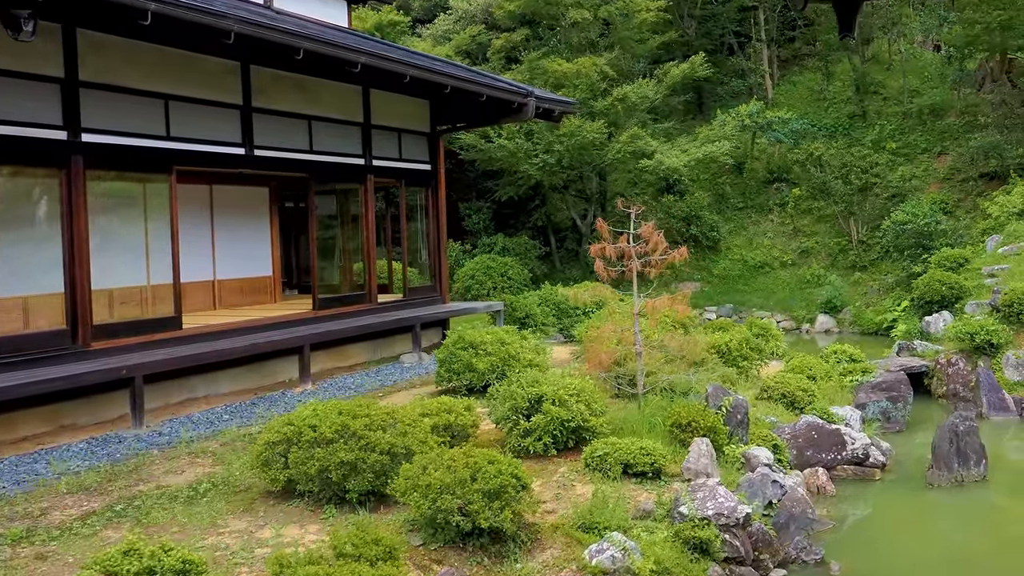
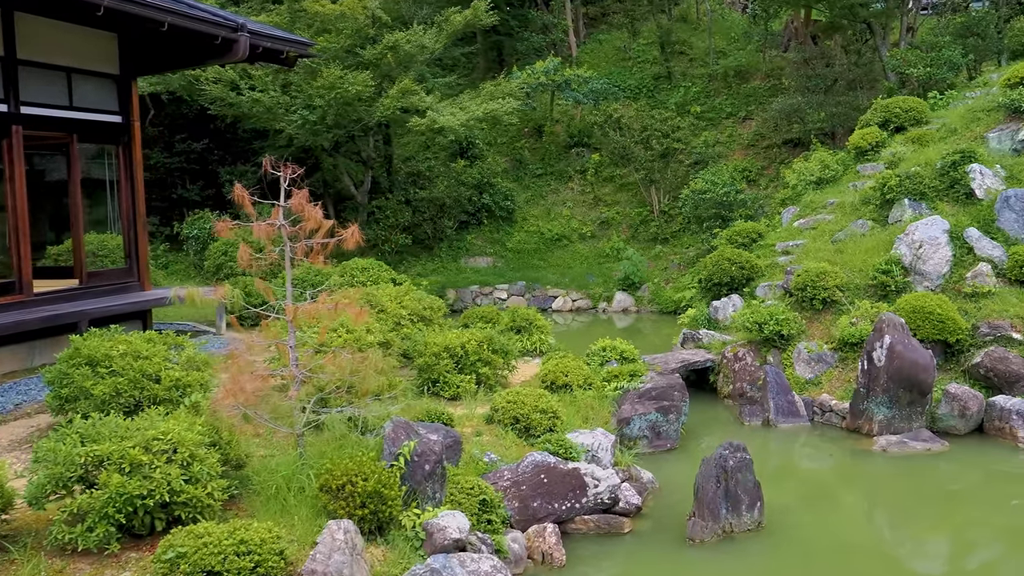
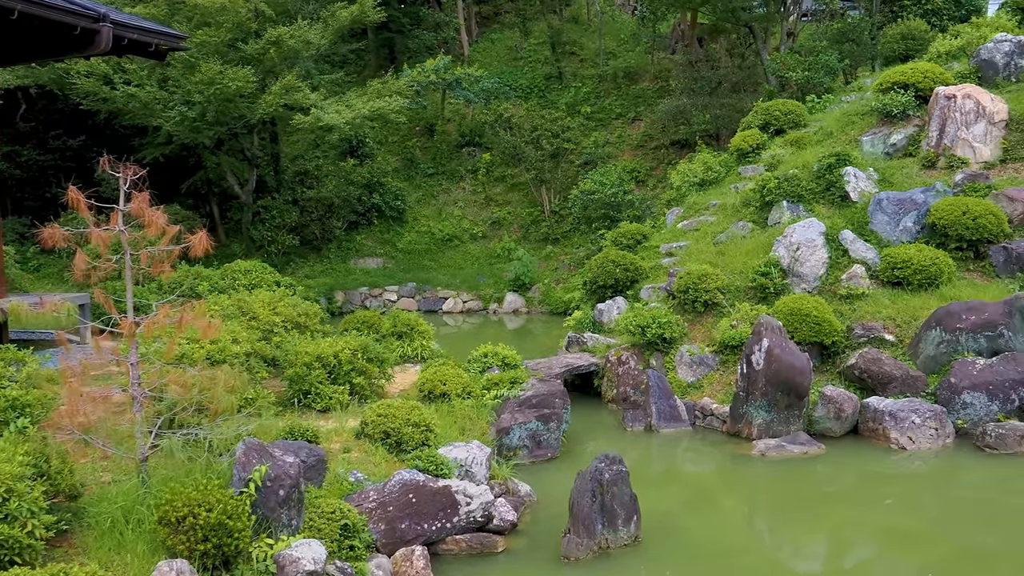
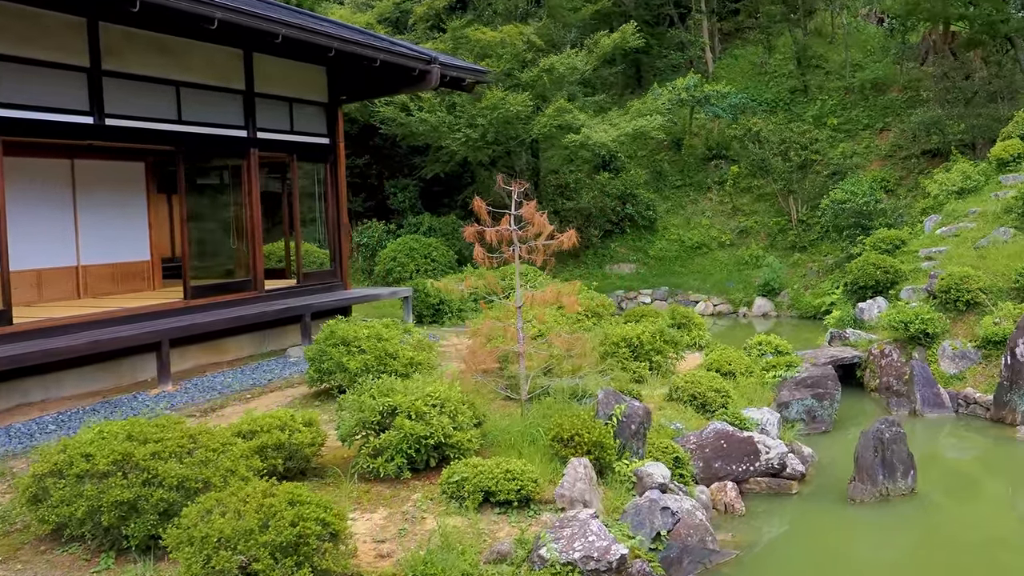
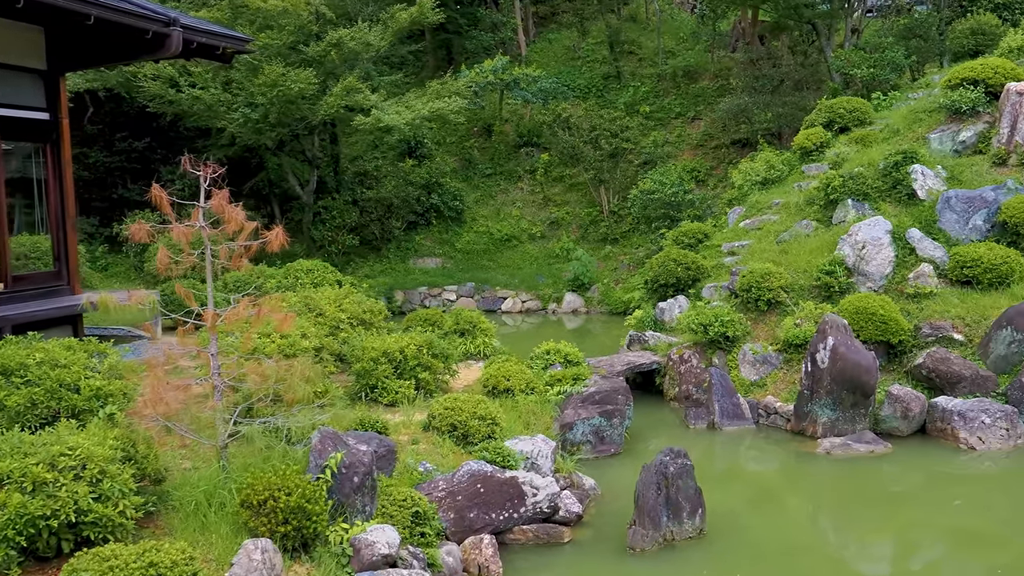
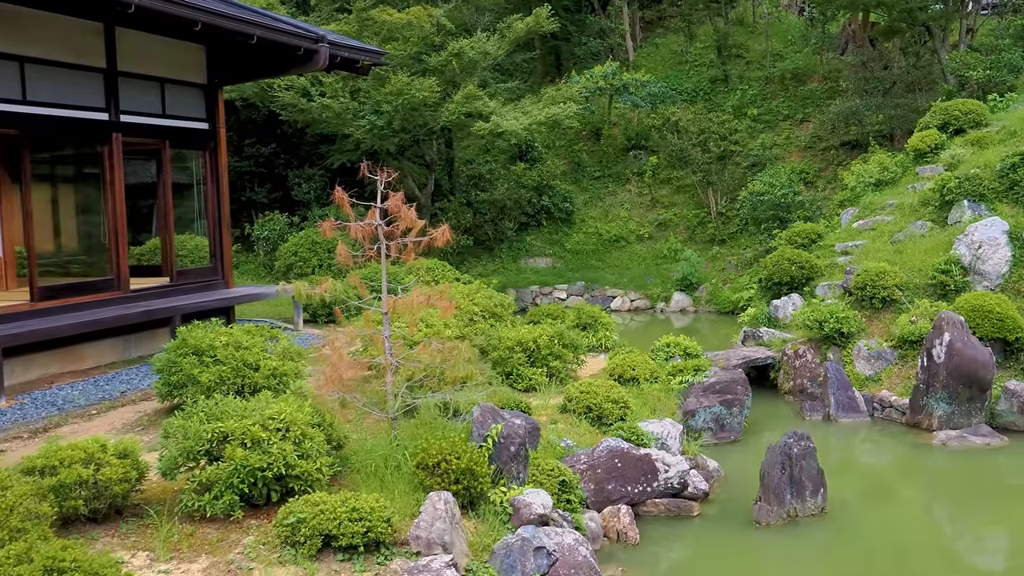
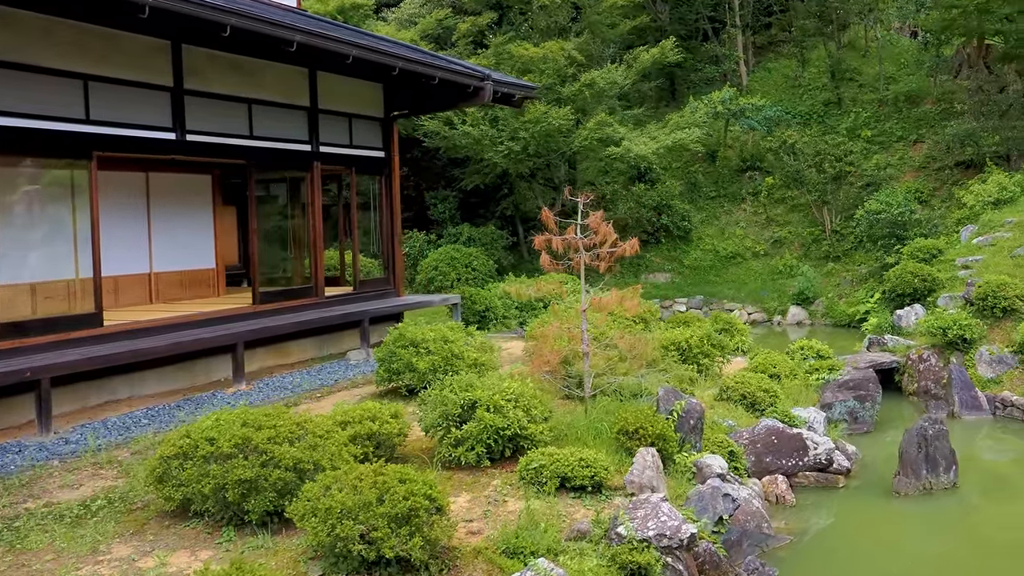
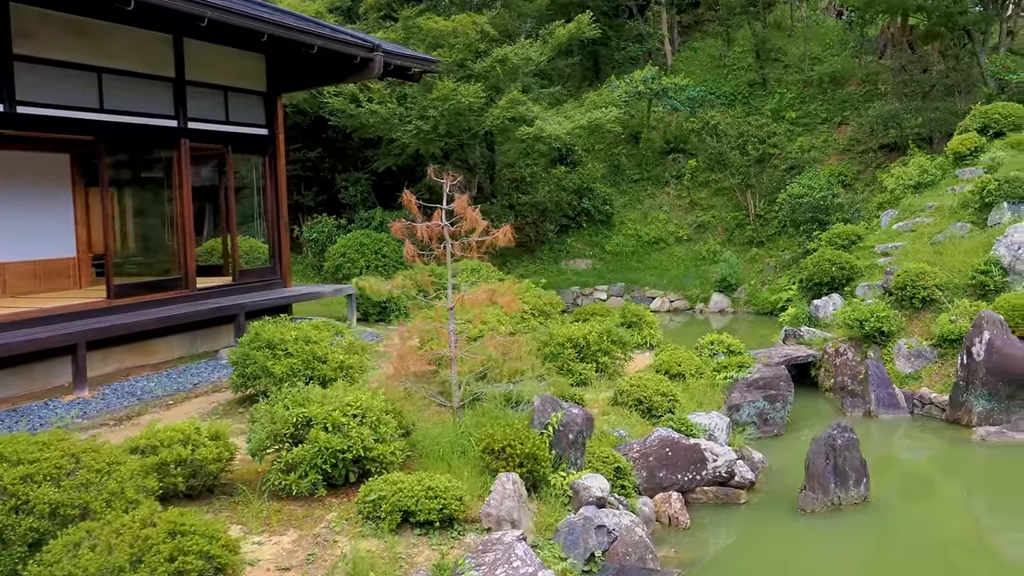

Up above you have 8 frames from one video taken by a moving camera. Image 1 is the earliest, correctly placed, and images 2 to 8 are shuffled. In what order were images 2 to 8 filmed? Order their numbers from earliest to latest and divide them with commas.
7, 4, 8, 6, 2, 5, 3
